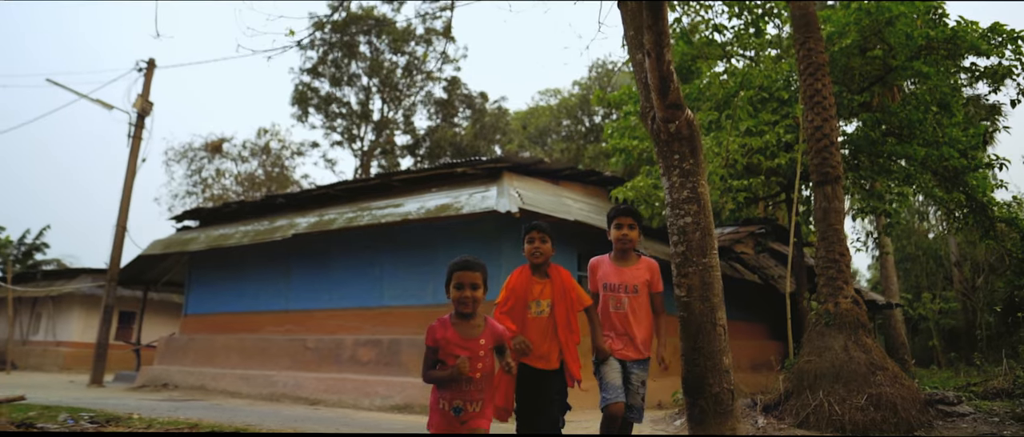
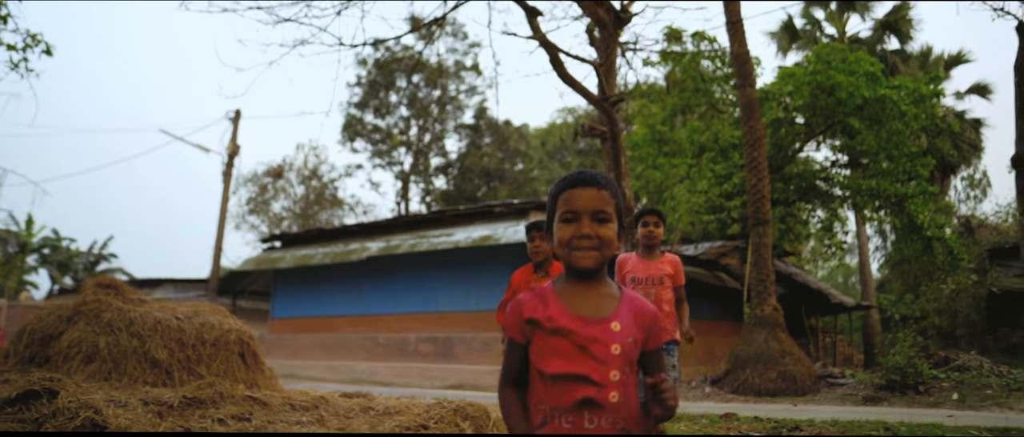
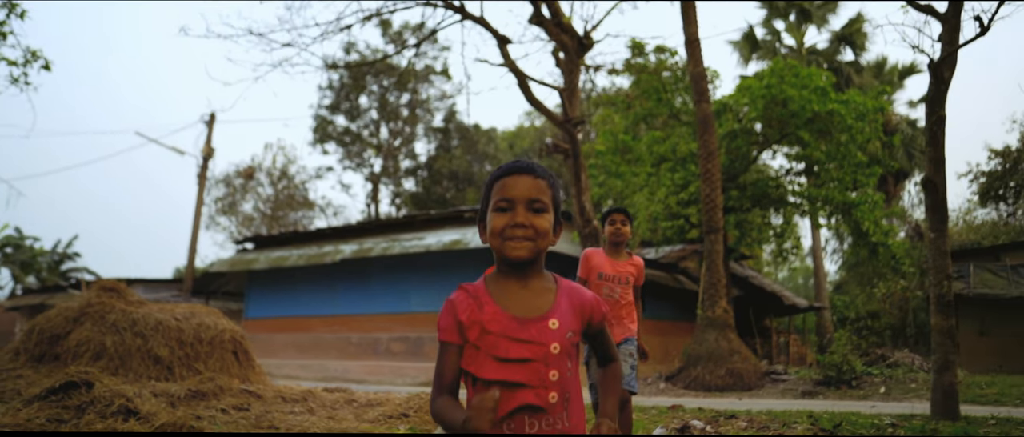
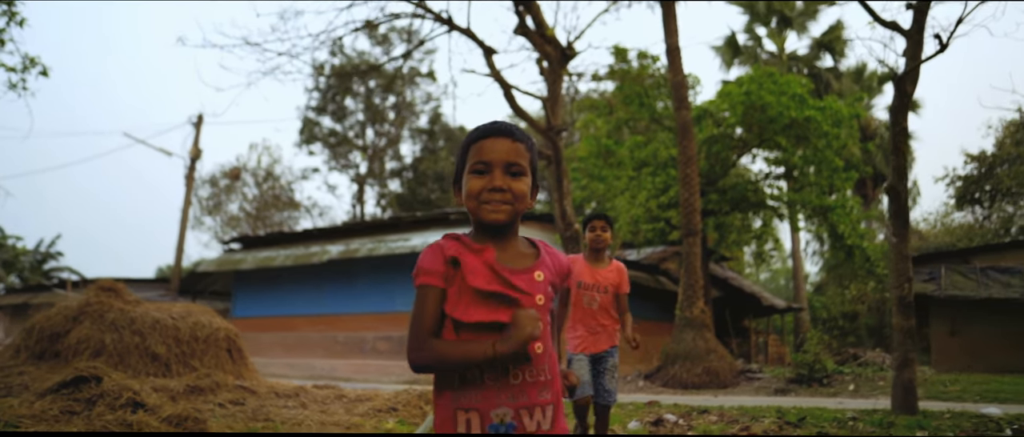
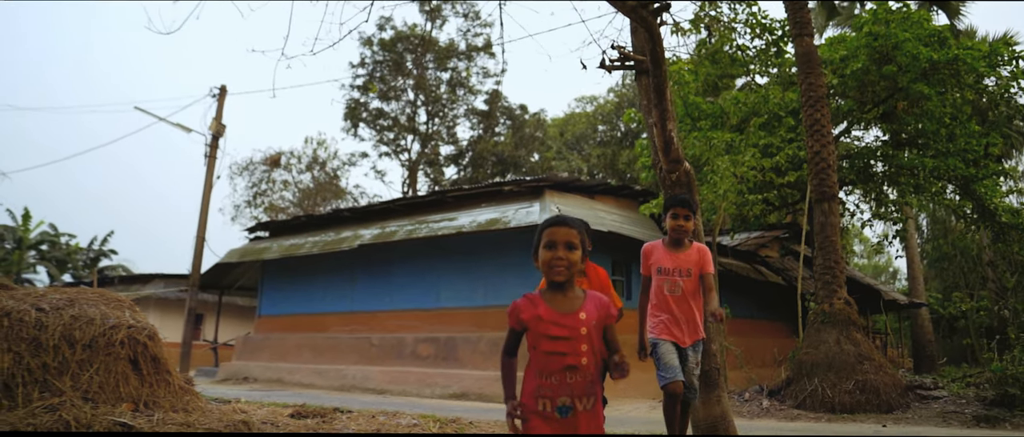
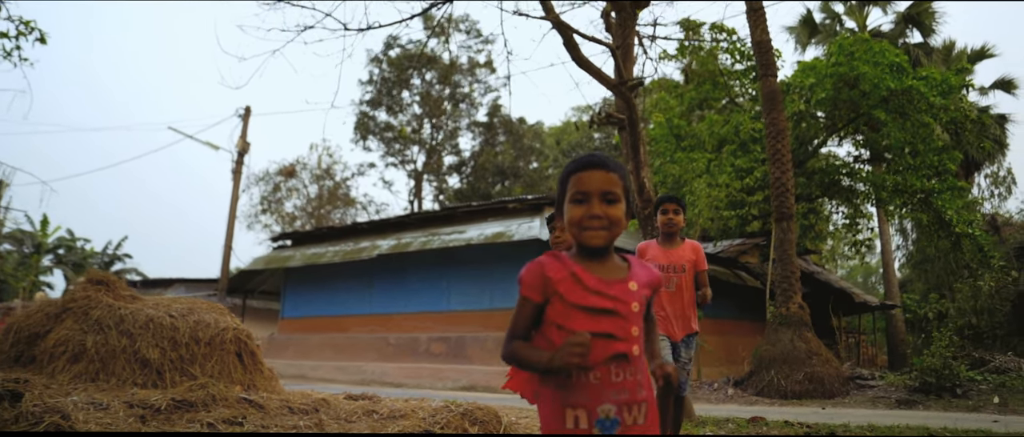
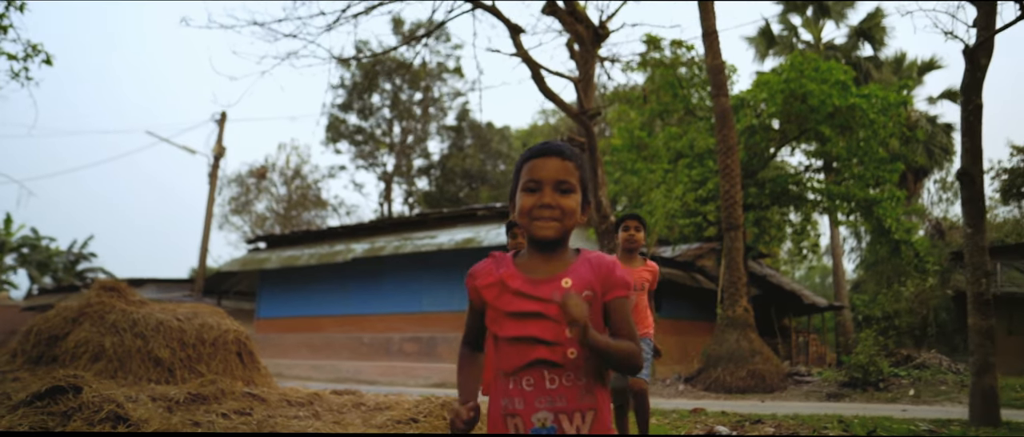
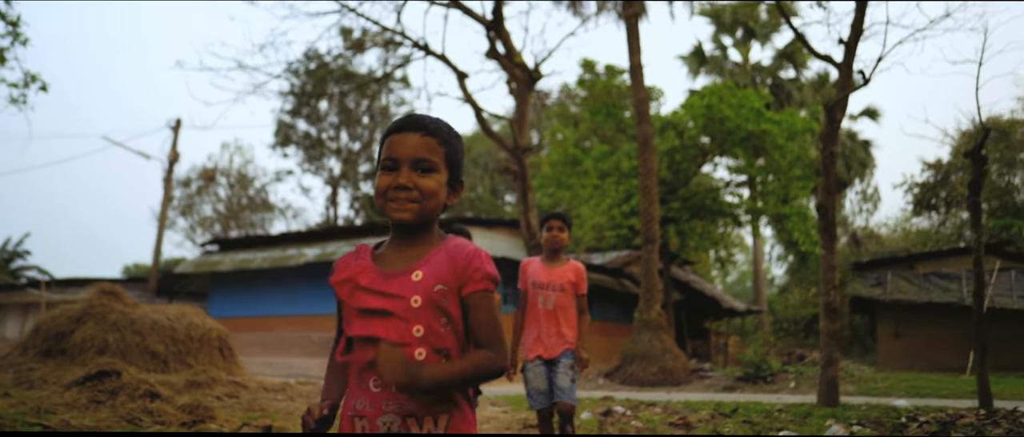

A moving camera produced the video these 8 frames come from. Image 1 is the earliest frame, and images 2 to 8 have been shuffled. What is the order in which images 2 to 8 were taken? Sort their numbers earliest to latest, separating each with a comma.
5, 6, 2, 7, 3, 4, 8
